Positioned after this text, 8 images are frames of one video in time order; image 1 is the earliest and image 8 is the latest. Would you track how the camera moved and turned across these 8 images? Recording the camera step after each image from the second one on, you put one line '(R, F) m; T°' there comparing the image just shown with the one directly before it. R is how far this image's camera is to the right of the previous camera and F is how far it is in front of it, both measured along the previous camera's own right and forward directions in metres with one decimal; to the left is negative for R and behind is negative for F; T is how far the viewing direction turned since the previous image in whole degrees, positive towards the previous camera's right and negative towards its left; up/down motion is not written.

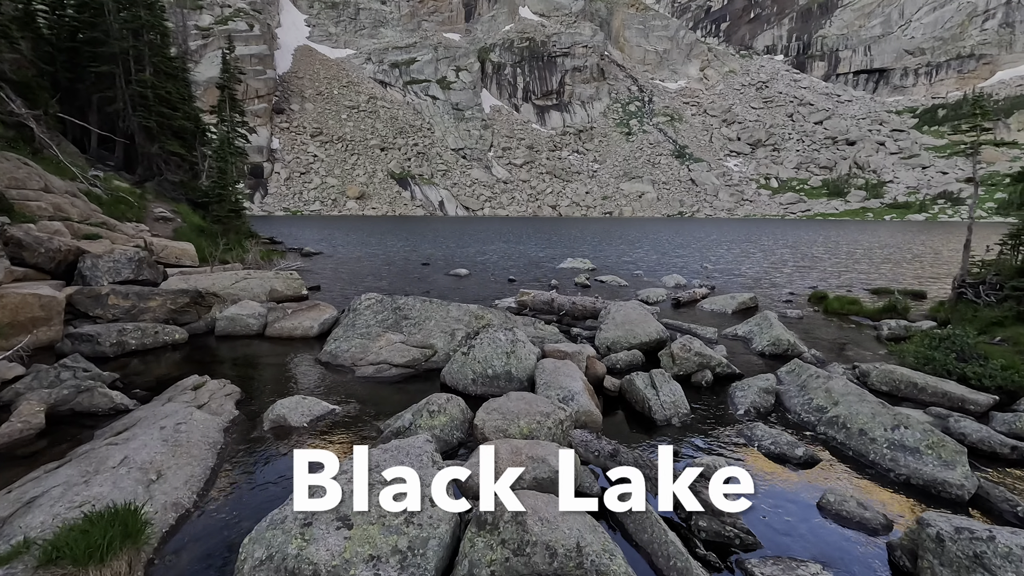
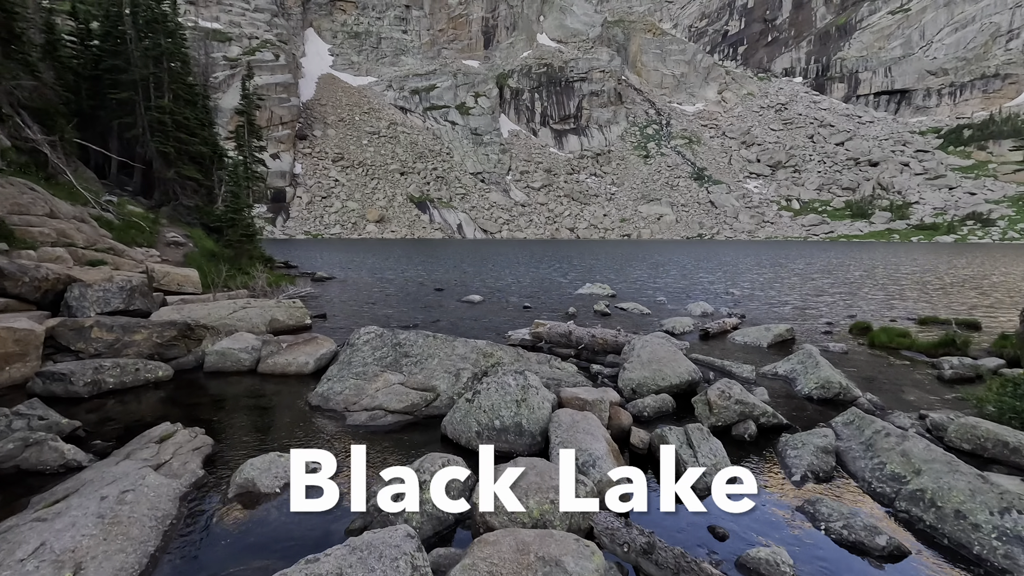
(+0.1, +1.4) m; -2°
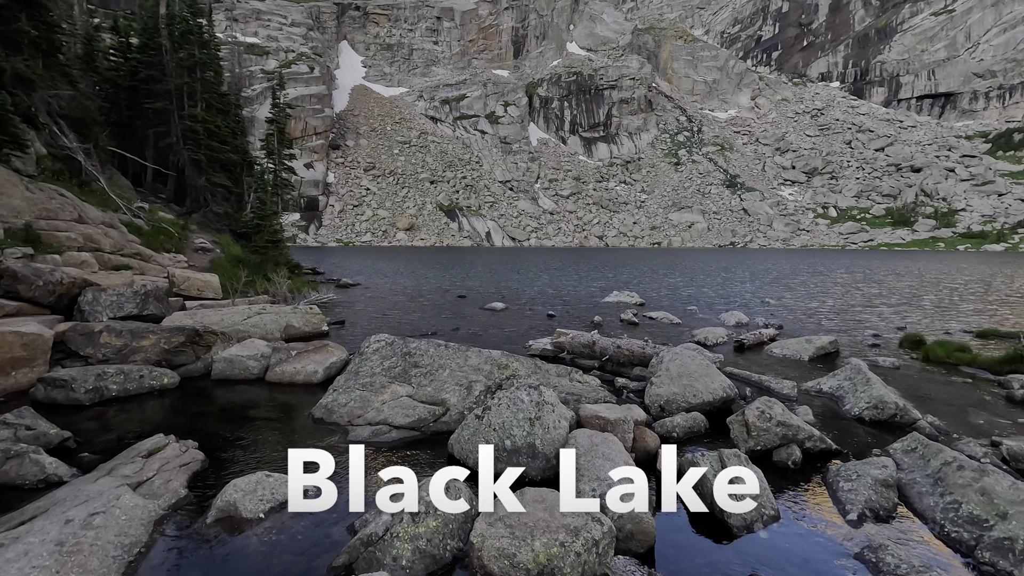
(+0.2, +0.9) m; -3°
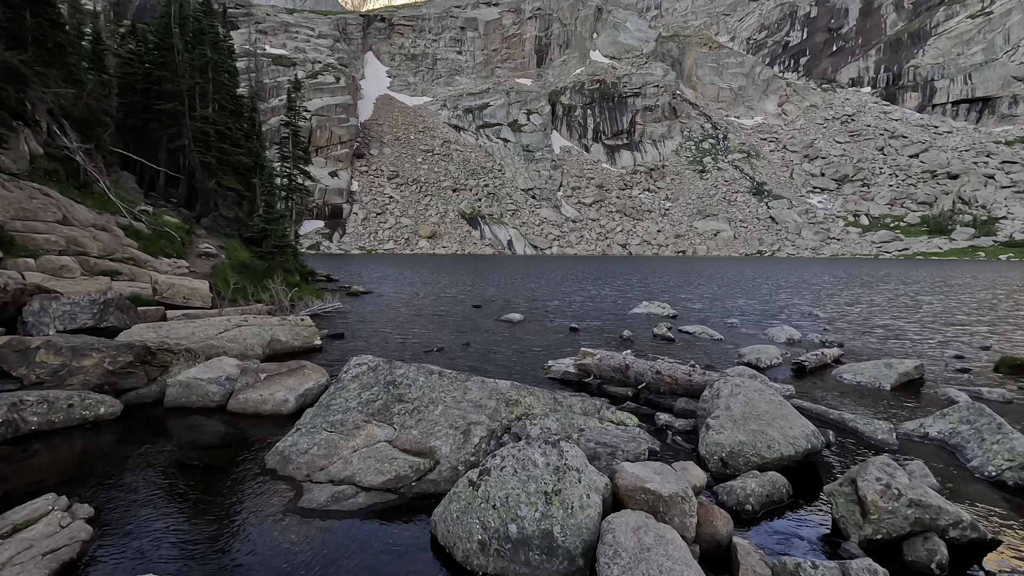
(+0.2, +2.7) m; -2°
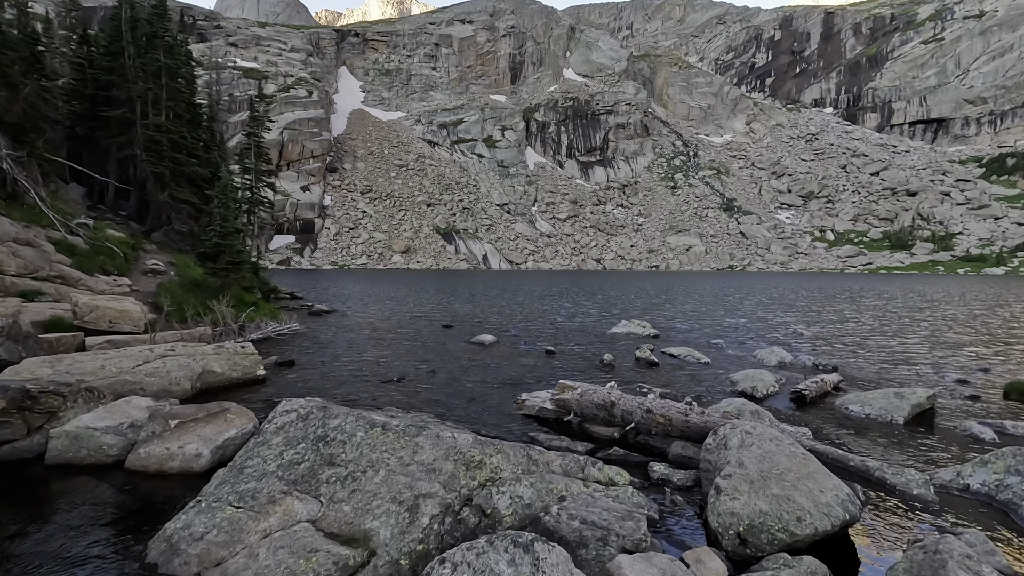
(+0.2, +1.8) m; +3°
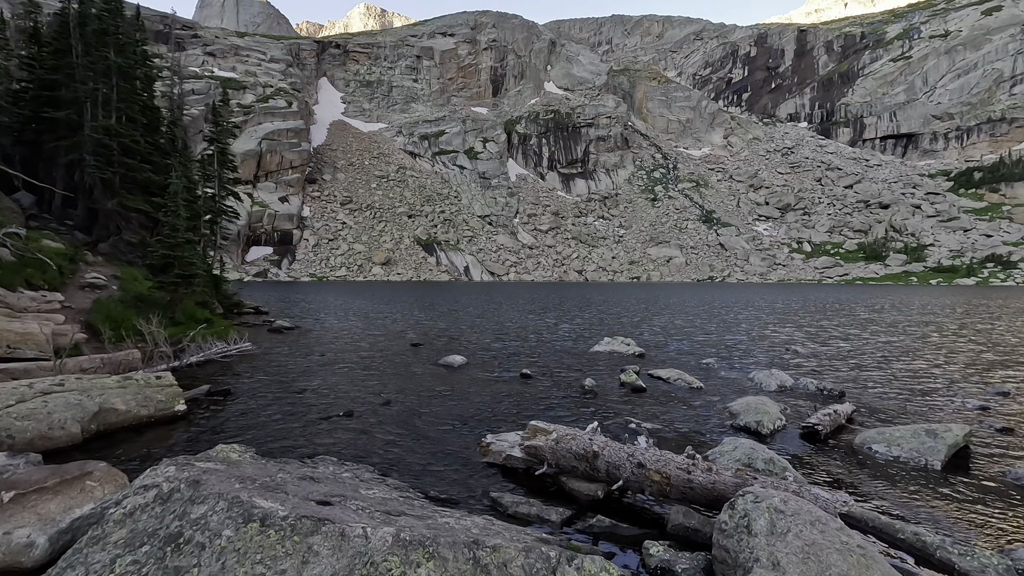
(+0.4, +2.2) m; +2°
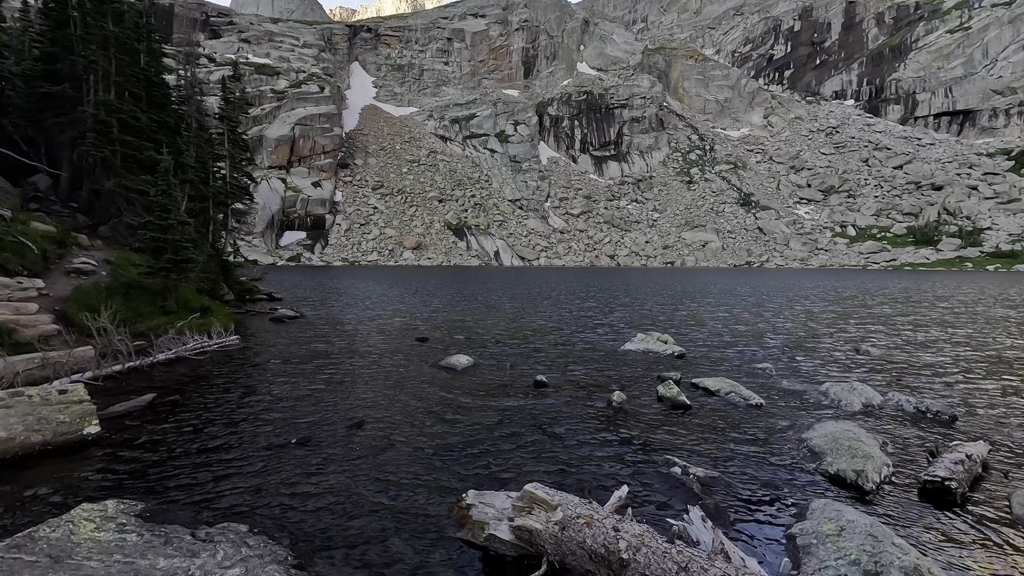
(+0.6, +3.6) m; -3°
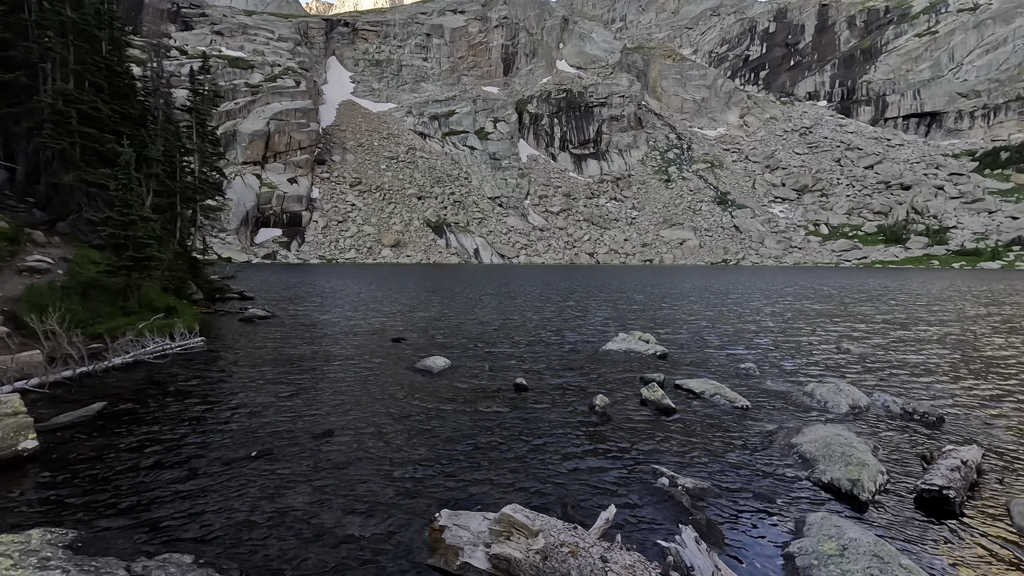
(0.0, +0.7) m; +2°
